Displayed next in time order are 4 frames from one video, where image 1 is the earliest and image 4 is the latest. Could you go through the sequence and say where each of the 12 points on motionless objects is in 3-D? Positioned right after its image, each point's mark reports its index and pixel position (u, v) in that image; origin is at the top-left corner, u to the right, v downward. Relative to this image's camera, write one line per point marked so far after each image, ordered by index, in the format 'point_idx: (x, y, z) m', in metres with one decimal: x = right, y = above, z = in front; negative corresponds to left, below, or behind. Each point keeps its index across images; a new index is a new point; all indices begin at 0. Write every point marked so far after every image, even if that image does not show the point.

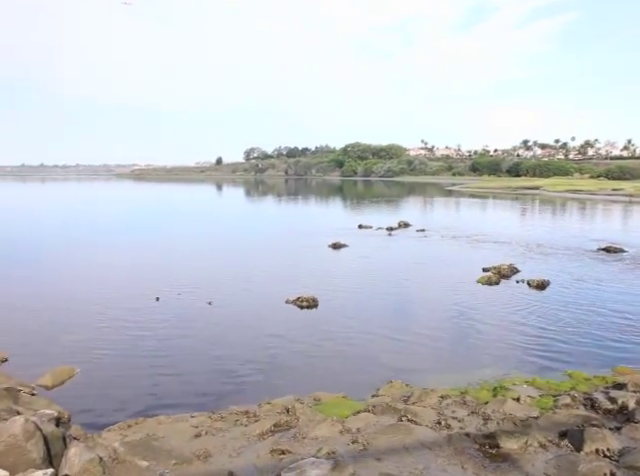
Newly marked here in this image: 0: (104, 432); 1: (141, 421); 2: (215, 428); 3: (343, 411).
0: (-6.5, -5.8, +16.8) m
1: (-5.6, -5.6, +17.4) m
2: (-3.2, -5.7, +17.1) m
3: (+0.7, -5.6, +18.2) m
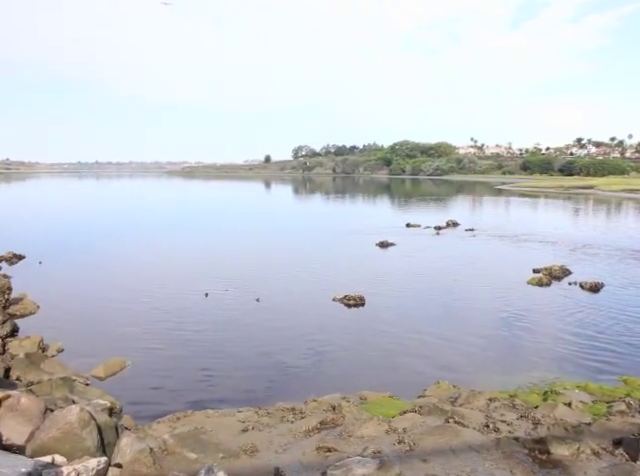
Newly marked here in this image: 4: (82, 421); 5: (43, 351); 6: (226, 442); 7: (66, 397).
0: (-5.1, -5.7, +17.2) m
1: (-4.1, -5.5, +17.7) m
2: (-1.8, -5.6, +17.2) m
3: (+2.2, -5.5, +18.1) m
4: (-6.5, -4.9, +15.2) m
5: (-9.7, -4.0, +20.0) m
6: (-2.7, -5.8, +16.2) m
7: (-7.8, -4.9, +17.3) m
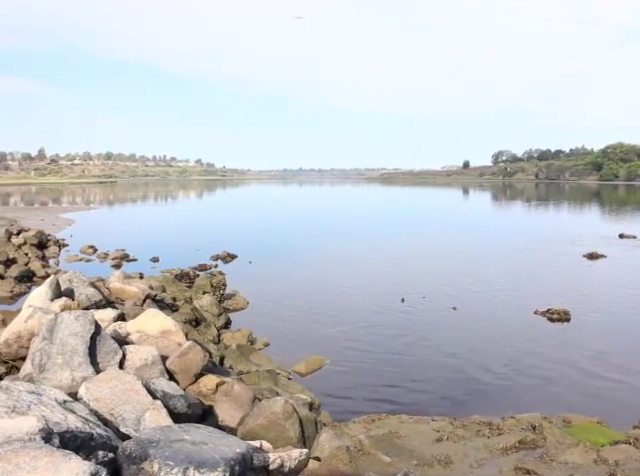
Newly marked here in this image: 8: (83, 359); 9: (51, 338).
0: (+1.0, -5.8, +17.7) m
1: (+2.0, -5.7, +17.9) m
2: (+4.1, -5.8, +16.8) m
3: (+8.2, -5.8, +16.5) m
4: (-0.9, -5.0, +16.2) m
5: (-2.7, -4.1, +21.7) m
6: (+2.9, -6.0, +16.1) m
7: (-1.6, -4.9, +18.6) m
8: (-6.8, -3.5, +16.3) m
9: (-8.2, -3.0, +17.1) m
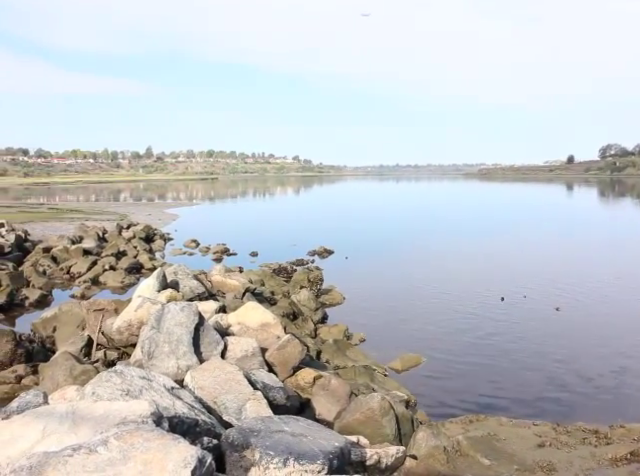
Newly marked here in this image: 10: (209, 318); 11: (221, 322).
0: (+4.0, -5.7, +17.5) m
1: (+5.1, -5.6, +17.6) m
2: (+7.0, -5.8, +16.2) m
3: (+11.0, -5.9, +15.4) m
4: (+1.9, -5.0, +16.3) m
5: (+0.9, -3.9, +21.9) m
6: (+5.7, -6.0, +15.7) m
7: (+1.6, -4.8, +18.7) m
8: (-3.9, -3.4, +17.1) m
9: (-5.1, -2.9, +18.1) m
10: (-3.9, -2.8, +19.8) m
11: (-3.5, -3.0, +20.0) m
